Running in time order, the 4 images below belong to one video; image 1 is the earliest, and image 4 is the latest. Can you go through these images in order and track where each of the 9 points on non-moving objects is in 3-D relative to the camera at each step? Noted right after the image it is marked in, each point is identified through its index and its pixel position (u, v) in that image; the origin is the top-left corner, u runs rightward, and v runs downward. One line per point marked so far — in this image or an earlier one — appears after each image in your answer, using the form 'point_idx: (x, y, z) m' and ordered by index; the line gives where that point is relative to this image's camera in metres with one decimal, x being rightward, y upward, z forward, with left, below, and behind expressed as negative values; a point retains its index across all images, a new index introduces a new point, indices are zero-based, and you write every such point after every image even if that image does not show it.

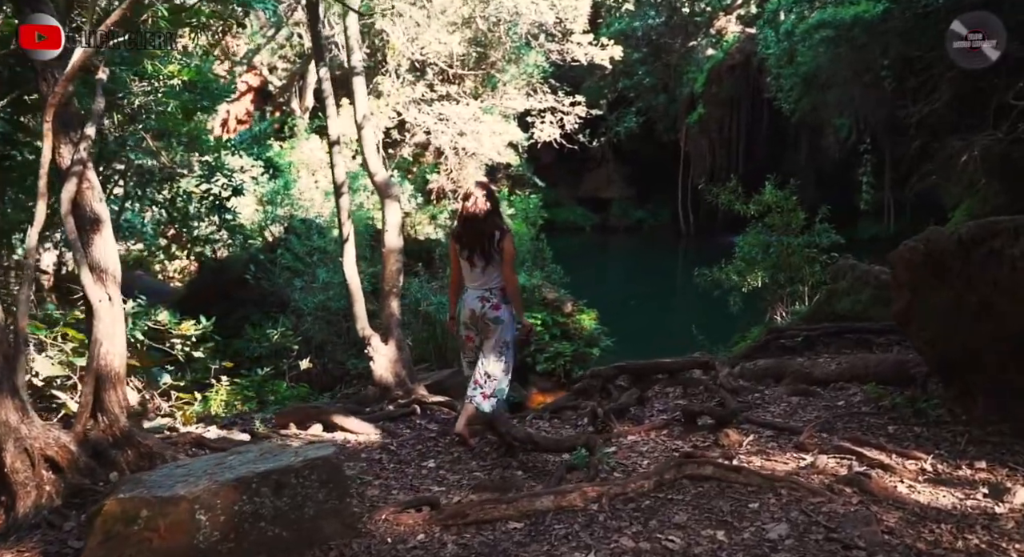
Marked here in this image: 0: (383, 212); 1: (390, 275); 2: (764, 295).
0: (-1.2, +0.6, +8.2) m
1: (-1.1, 0.0, +8.1) m
2: (+2.6, -0.2, +9.1) m
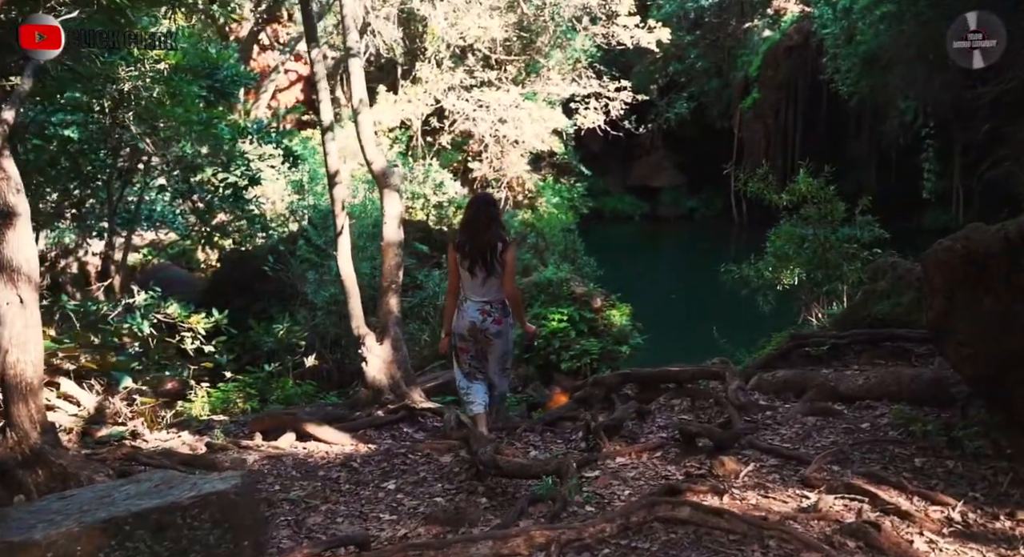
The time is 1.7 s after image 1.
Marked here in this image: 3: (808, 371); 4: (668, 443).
0: (-1.1, +0.7, +7.6) m
1: (-1.1, +0.1, +7.6) m
2: (+2.7, -0.1, +8.3) m
3: (+1.9, -0.6, +5.7) m
4: (+0.9, -0.9, +4.9) m
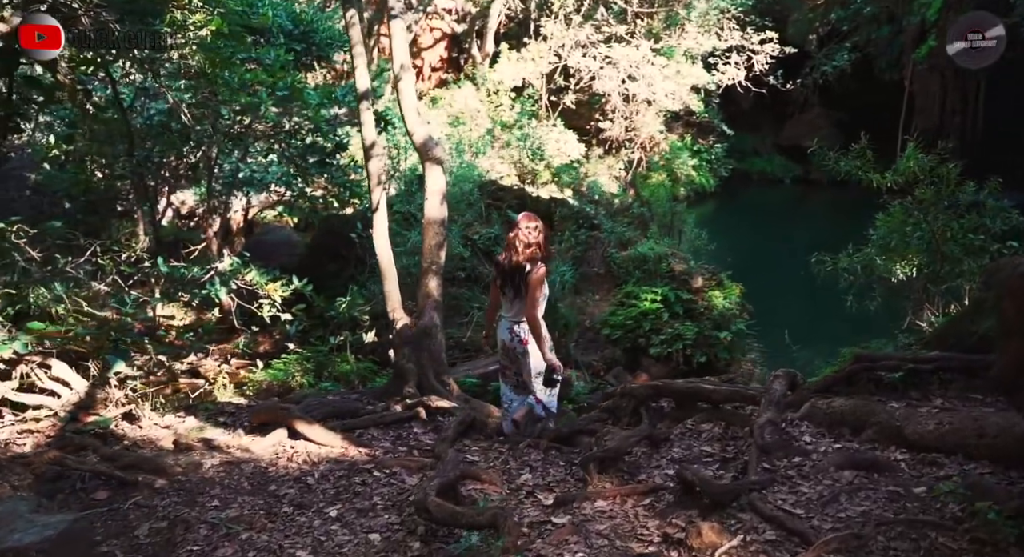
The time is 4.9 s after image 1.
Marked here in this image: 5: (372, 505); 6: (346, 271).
0: (-0.7, +0.8, +7.0) m
1: (-0.7, +0.2, +7.0) m
2: (+3.1, -0.1, +7.0) m
3: (+1.9, -0.6, +4.6) m
4: (+0.7, -1.0, +4.1) m
5: (-0.7, -1.1, +4.2) m
6: (-2.2, +0.1, +11.5) m
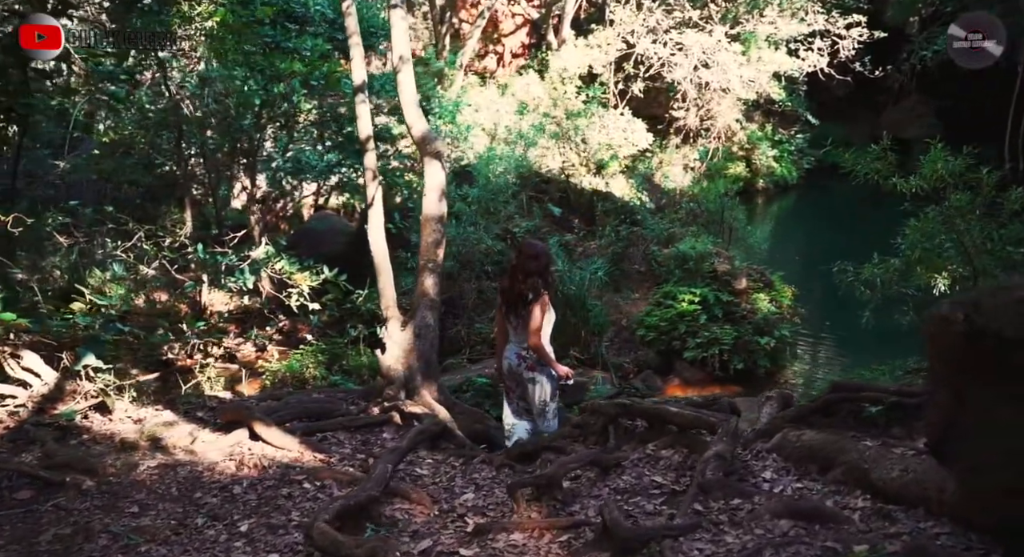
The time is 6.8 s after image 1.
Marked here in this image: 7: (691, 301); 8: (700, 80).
0: (-0.7, +0.8, +6.8) m
1: (-0.7, +0.3, +6.7) m
2: (+3.1, -0.2, +6.3) m
3: (+1.6, -0.7, +4.1) m
4: (+0.3, -1.0, +3.7) m
5: (-1.0, -1.1, +4.0) m
6: (-1.7, +0.2, +11.4) m
7: (+2.0, -0.3, +10.0) m
8: (+3.4, +3.7, +16.3) m
